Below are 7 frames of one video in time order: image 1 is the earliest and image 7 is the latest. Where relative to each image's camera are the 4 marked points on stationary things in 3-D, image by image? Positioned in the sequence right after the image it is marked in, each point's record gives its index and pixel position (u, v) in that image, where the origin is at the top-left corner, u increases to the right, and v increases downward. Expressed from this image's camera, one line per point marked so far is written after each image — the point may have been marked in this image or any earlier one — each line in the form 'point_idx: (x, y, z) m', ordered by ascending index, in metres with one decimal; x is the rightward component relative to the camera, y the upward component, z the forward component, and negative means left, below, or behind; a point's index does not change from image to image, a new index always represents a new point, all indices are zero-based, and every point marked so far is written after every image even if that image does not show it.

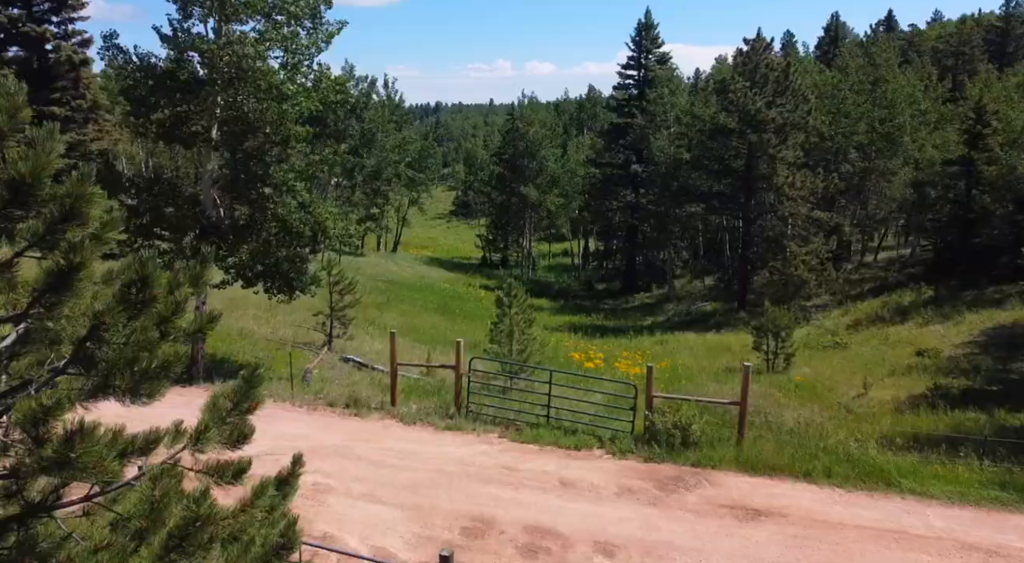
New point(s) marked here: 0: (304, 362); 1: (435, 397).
0: (-3.6, -1.4, +16.9) m
1: (-1.1, -1.7, +14.3) m
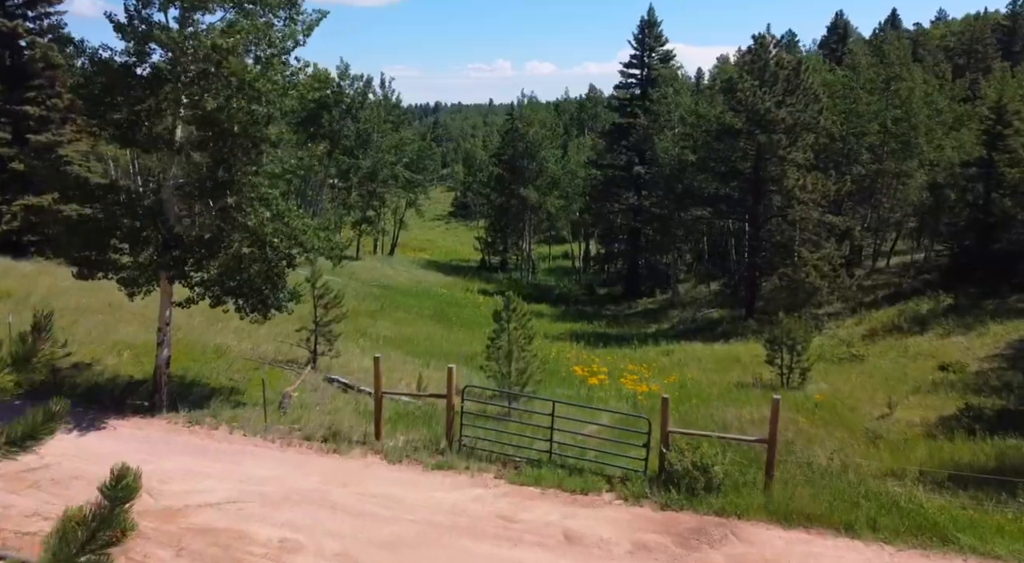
0: (-3.6, -1.6, +15.5) m
1: (-1.1, -1.9, +12.9) m
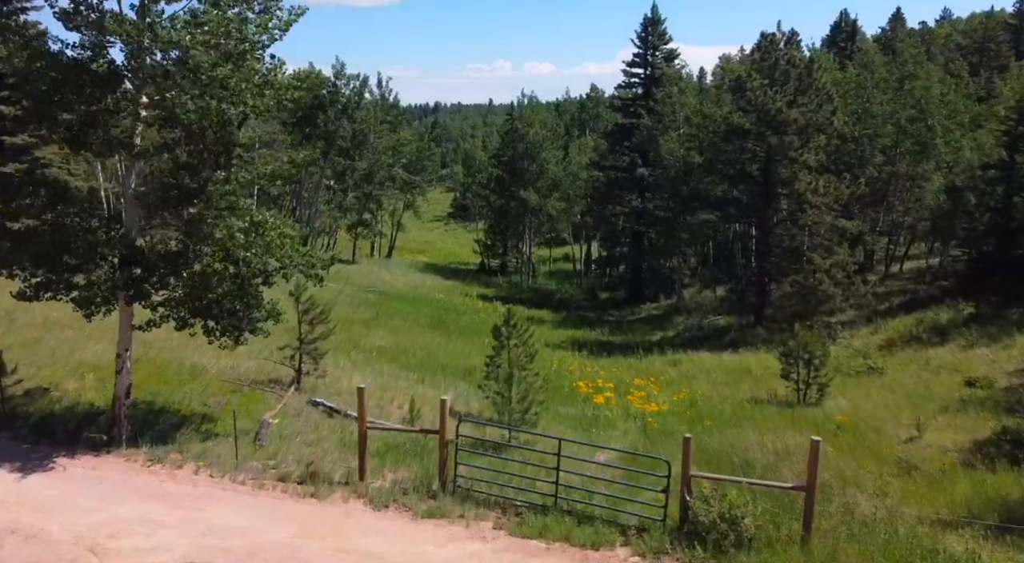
0: (-3.6, -1.8, +14.2) m
1: (-1.1, -2.1, +11.6) m
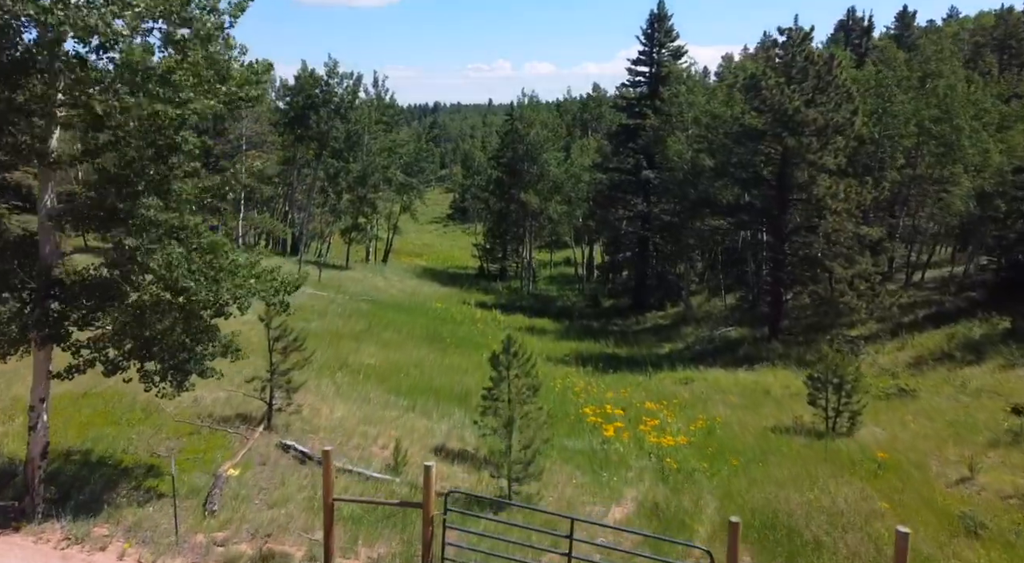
0: (-3.6, -2.2, +12.3) m
1: (-1.1, -2.5, +9.6) m
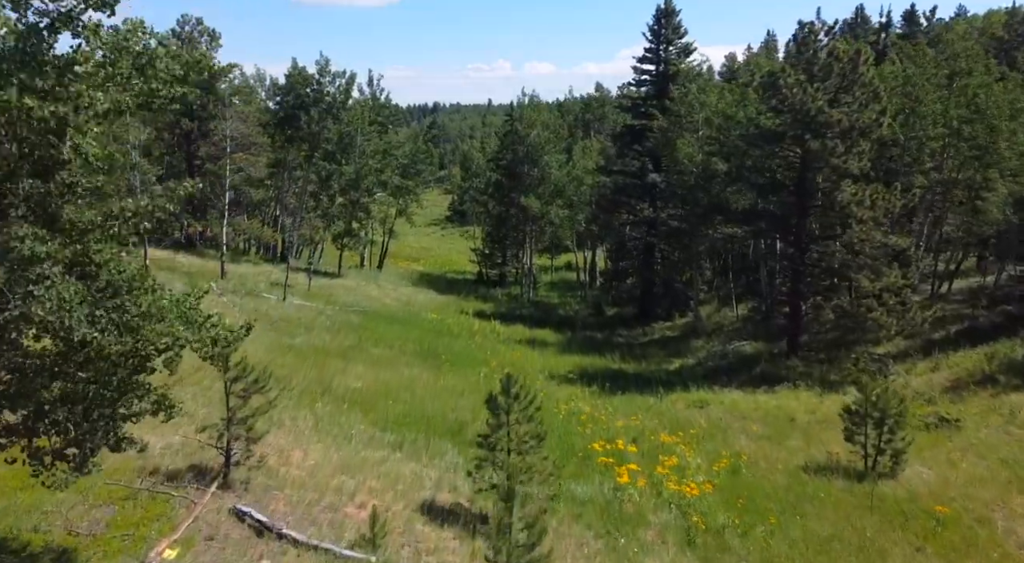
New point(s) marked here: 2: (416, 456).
0: (-3.6, -2.5, +10.1) m
1: (-1.1, -2.8, +7.4) m
2: (-1.6, -2.9, +16.4) m
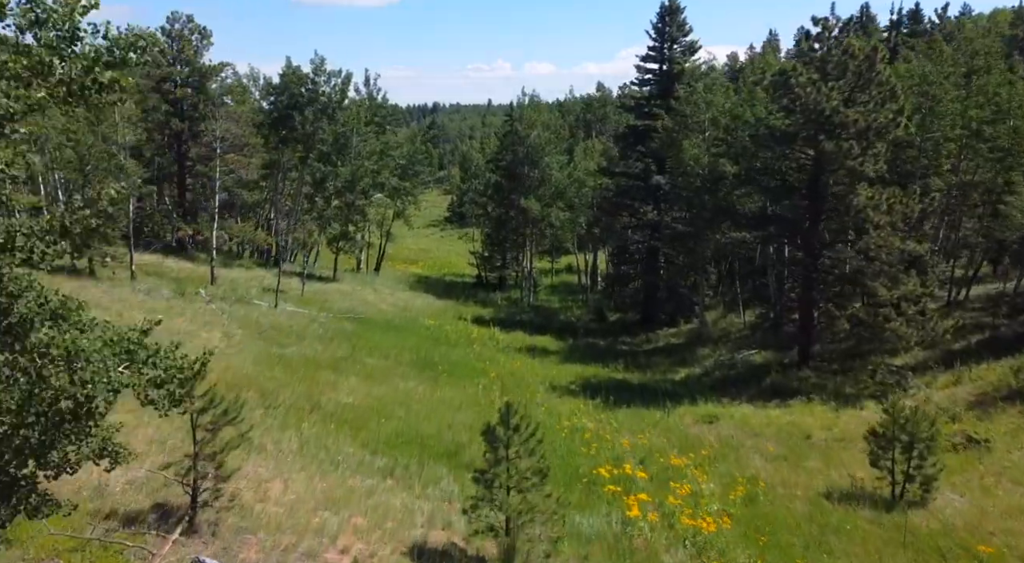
0: (-3.6, -2.7, +8.8) m
1: (-1.1, -3.0, +6.2) m
2: (-1.6, -3.1, +15.1) m
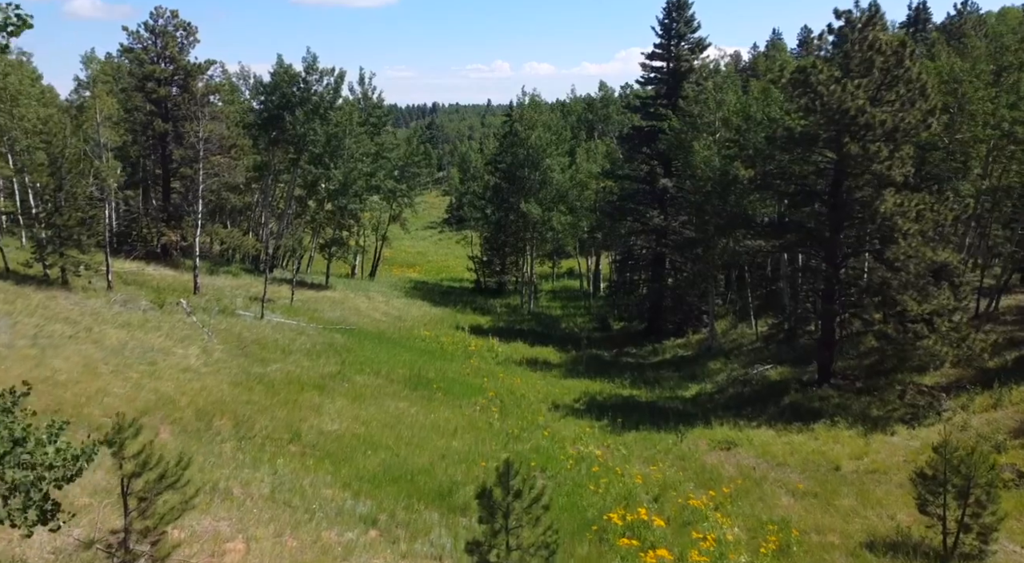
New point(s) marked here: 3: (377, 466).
0: (-3.6, -3.0, +6.9) m
1: (-1.1, -3.3, +4.2) m
2: (-1.6, -3.4, +13.2) m
3: (-2.5, -3.3, +17.8) m
